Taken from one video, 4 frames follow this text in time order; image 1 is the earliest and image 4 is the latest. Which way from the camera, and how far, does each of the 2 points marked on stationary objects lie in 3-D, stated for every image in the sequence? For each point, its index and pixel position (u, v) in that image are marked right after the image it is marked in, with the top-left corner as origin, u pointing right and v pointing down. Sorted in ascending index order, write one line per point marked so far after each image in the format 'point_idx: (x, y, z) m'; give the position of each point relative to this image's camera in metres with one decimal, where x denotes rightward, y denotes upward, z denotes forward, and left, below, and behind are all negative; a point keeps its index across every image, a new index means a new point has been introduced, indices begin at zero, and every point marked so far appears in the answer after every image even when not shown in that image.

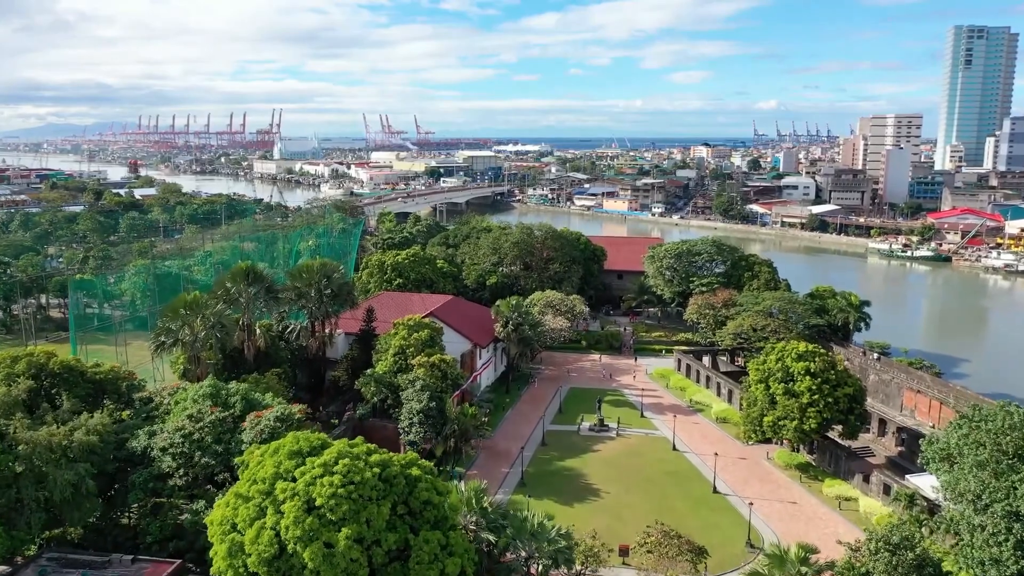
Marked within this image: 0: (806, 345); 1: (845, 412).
0: (+7.6, -1.5, +19.7) m
1: (+8.4, -3.1, +19.1) m
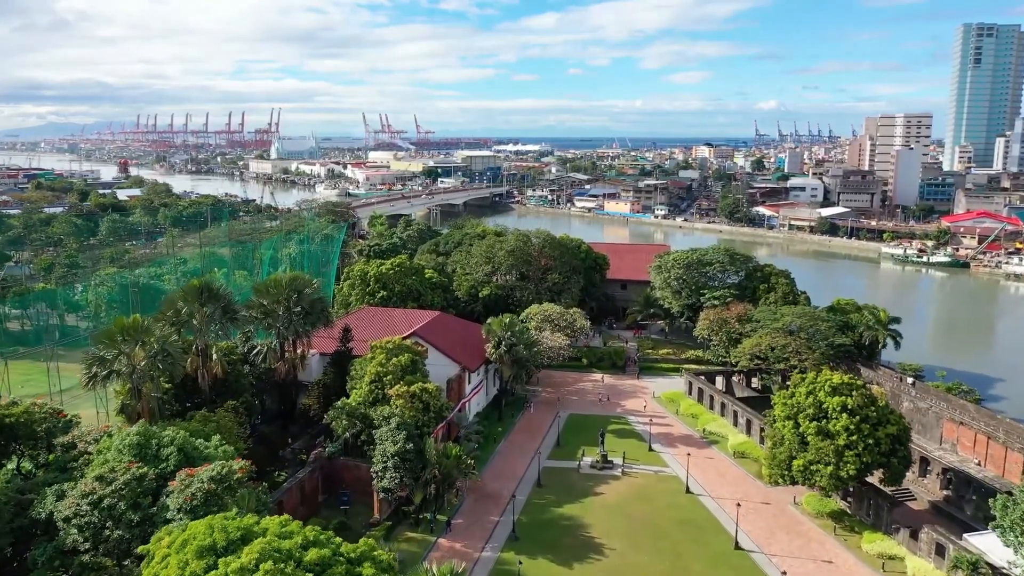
0: (+7.4, -2.0, +17.1) m
1: (+8.2, -3.6, +16.5) m
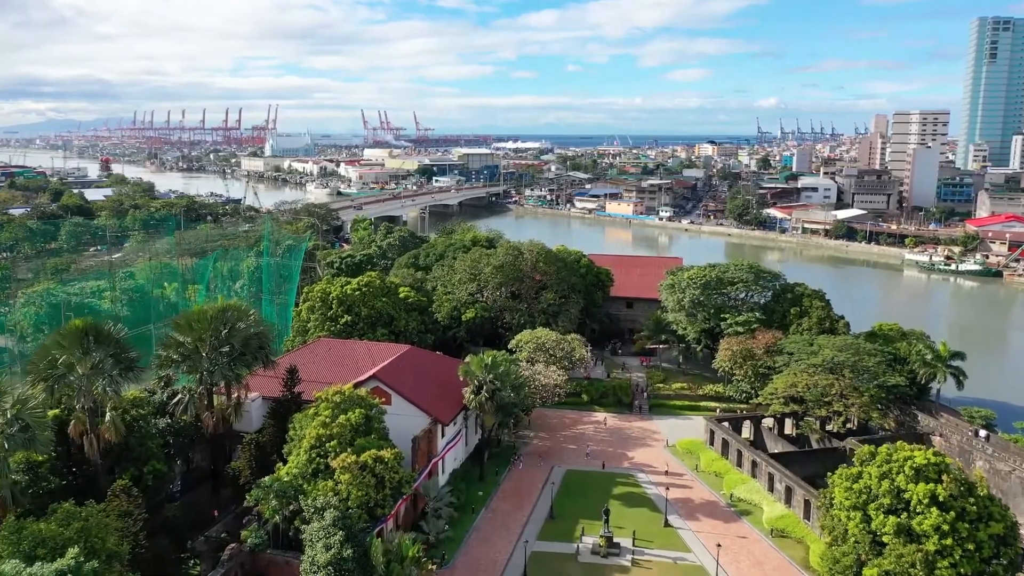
0: (+7.0, -2.8, +12.8) m
1: (+7.8, -4.4, +12.3) m
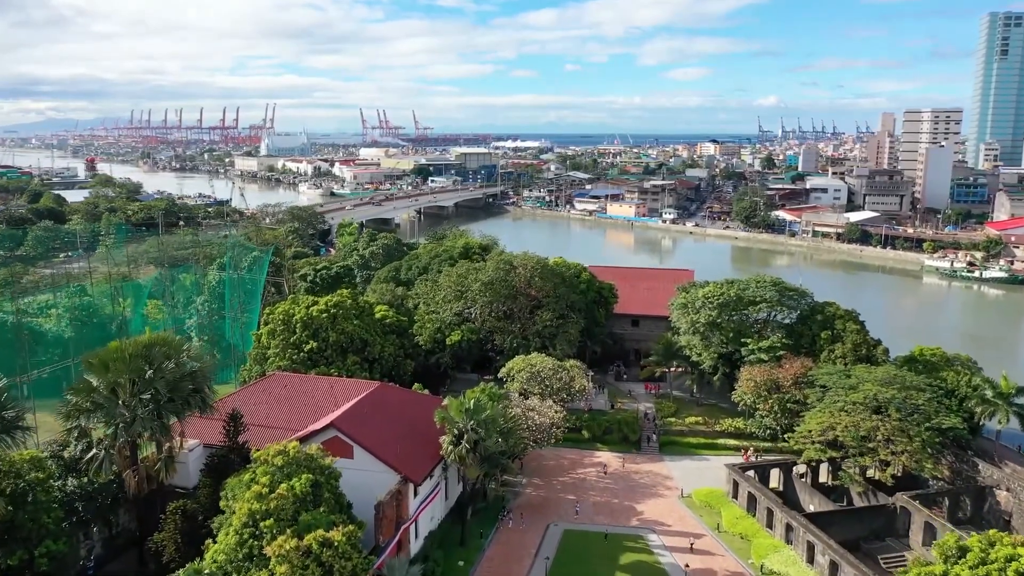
0: (+6.7, -3.4, +9.8) m
1: (+7.5, -5.0, +9.2) m
